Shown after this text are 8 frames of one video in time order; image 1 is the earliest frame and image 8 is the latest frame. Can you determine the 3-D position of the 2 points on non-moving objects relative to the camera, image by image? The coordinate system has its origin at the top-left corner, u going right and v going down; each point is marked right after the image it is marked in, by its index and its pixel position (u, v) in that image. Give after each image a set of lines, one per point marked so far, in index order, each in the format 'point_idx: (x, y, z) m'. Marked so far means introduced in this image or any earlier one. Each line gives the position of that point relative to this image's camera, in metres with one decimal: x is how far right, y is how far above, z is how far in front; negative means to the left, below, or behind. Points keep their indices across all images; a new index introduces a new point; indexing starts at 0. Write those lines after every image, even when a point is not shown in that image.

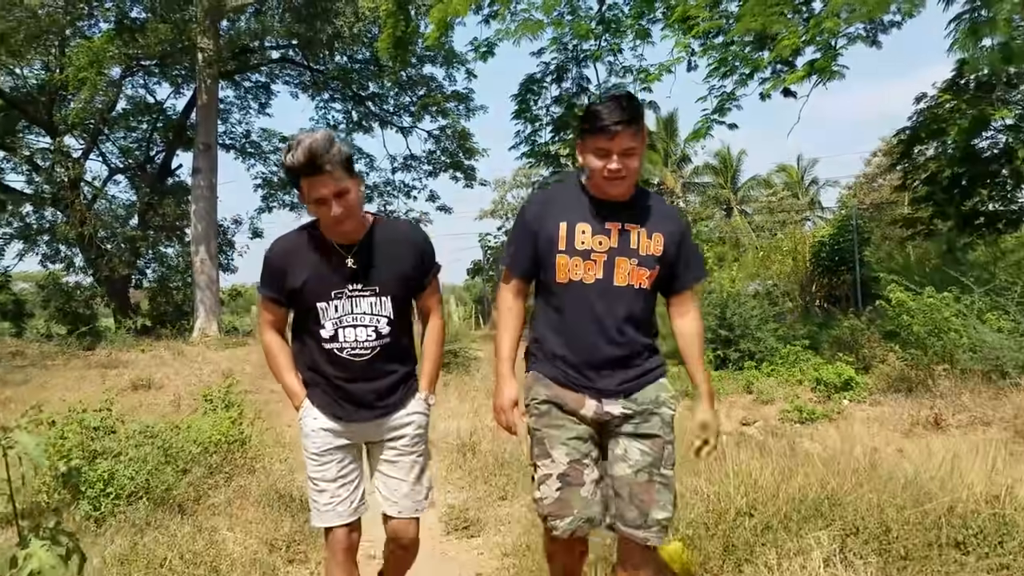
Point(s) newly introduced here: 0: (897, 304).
0: (+3.0, -0.1, +7.0) m
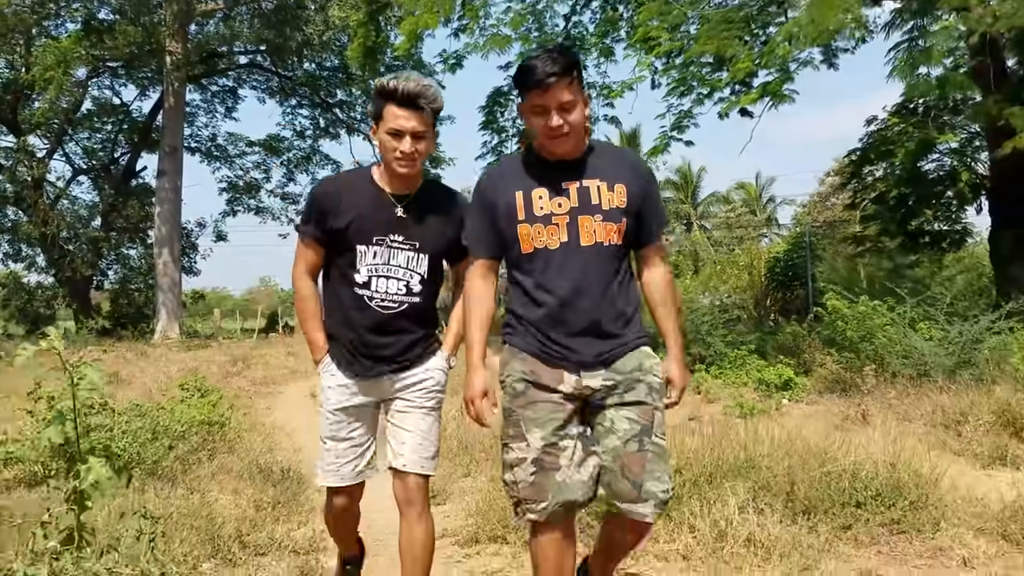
0: (+2.7, -0.2, +7.4) m
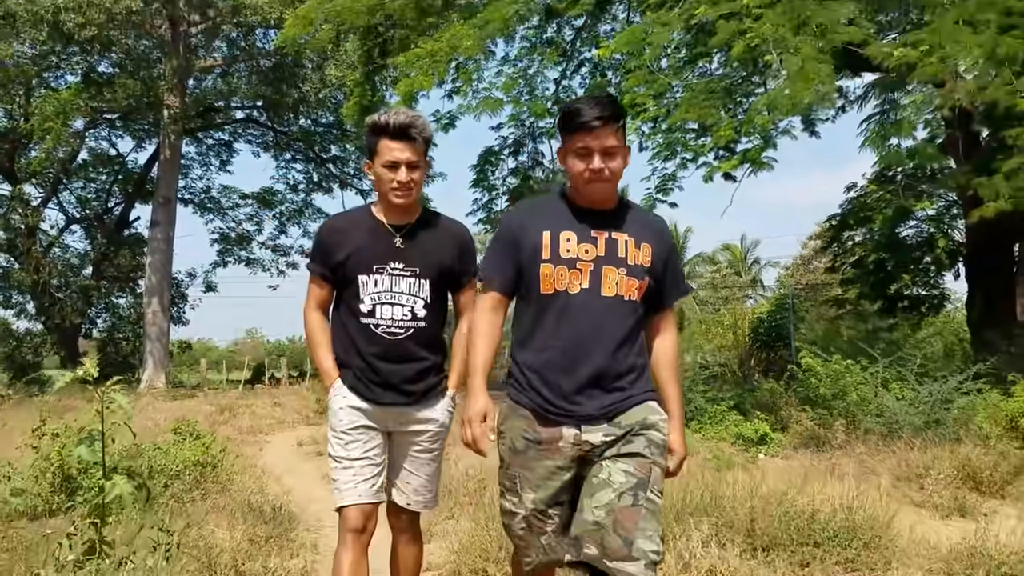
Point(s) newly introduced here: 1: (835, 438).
0: (+2.6, -0.7, +7.7) m
1: (+2.3, -1.1, +6.3) m
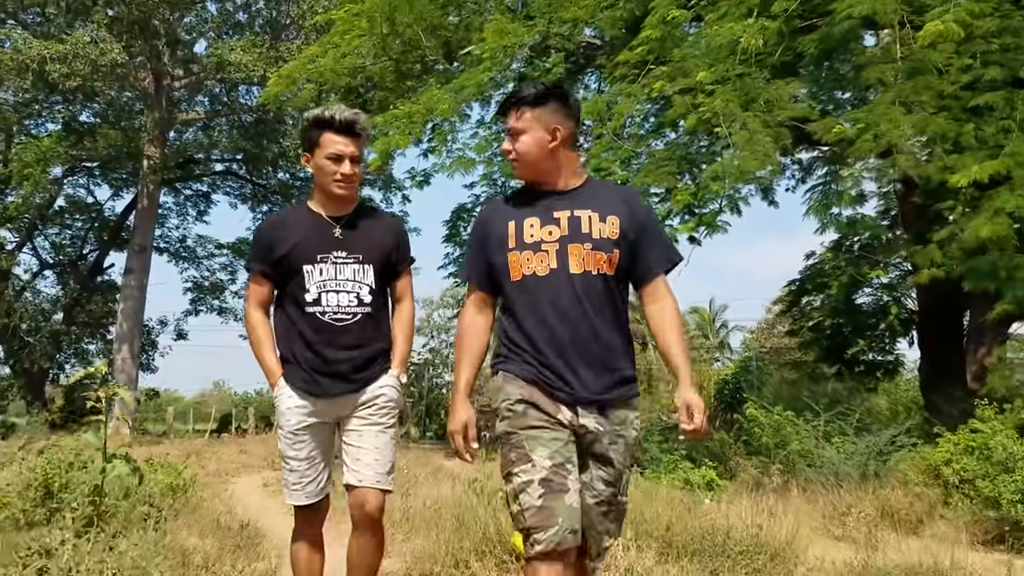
0: (+2.2, -1.2, +8.1) m
1: (+2.0, -1.5, +6.6) m
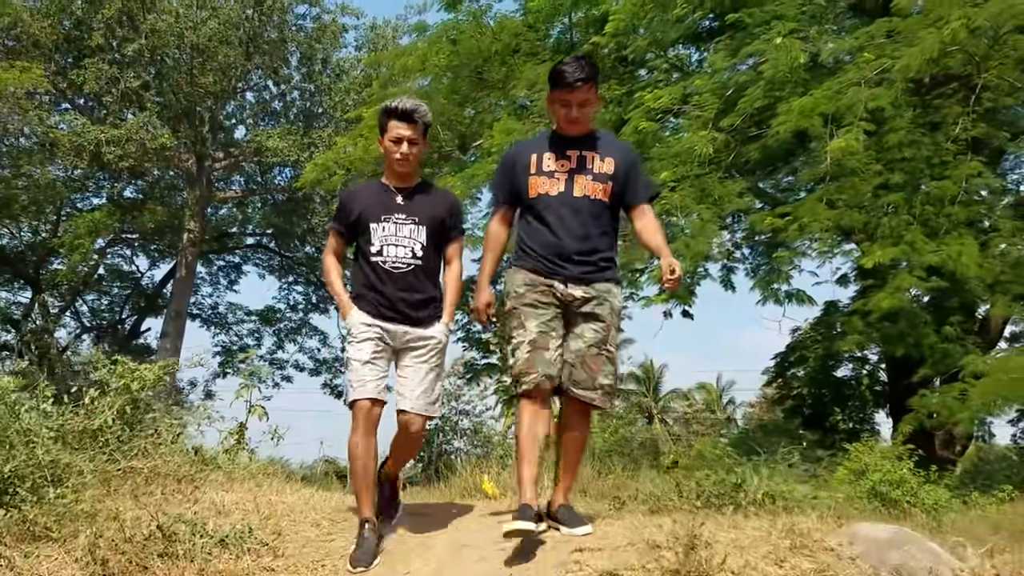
0: (+2.1, -1.9, +9.6) m
1: (+1.9, -2.0, +8.2) m
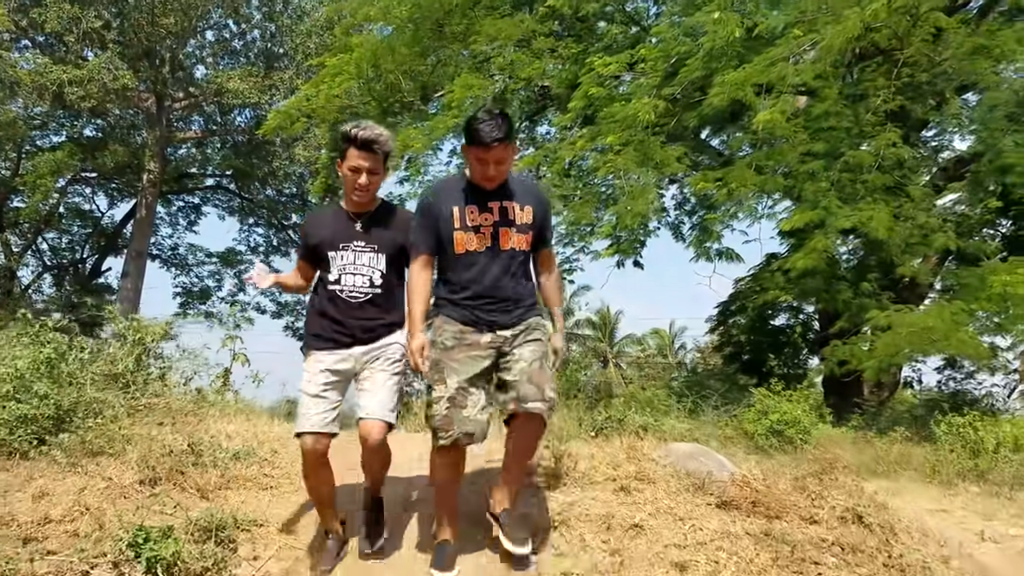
0: (+1.6, -1.4, +10.6) m
1: (+1.3, -1.6, +9.1) m
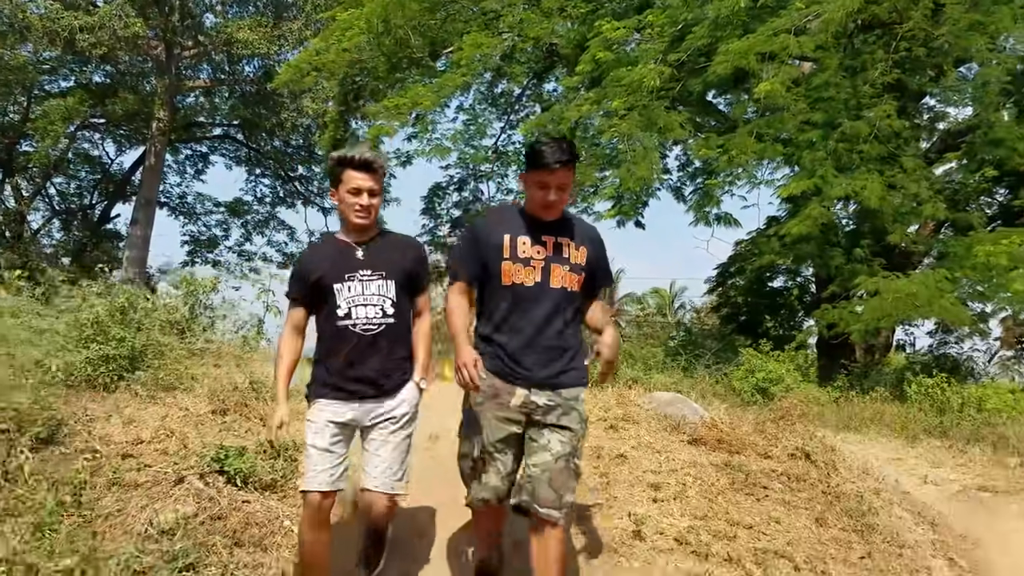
0: (+1.6, -0.9, +11.1) m
1: (+1.4, -1.2, +9.7) m
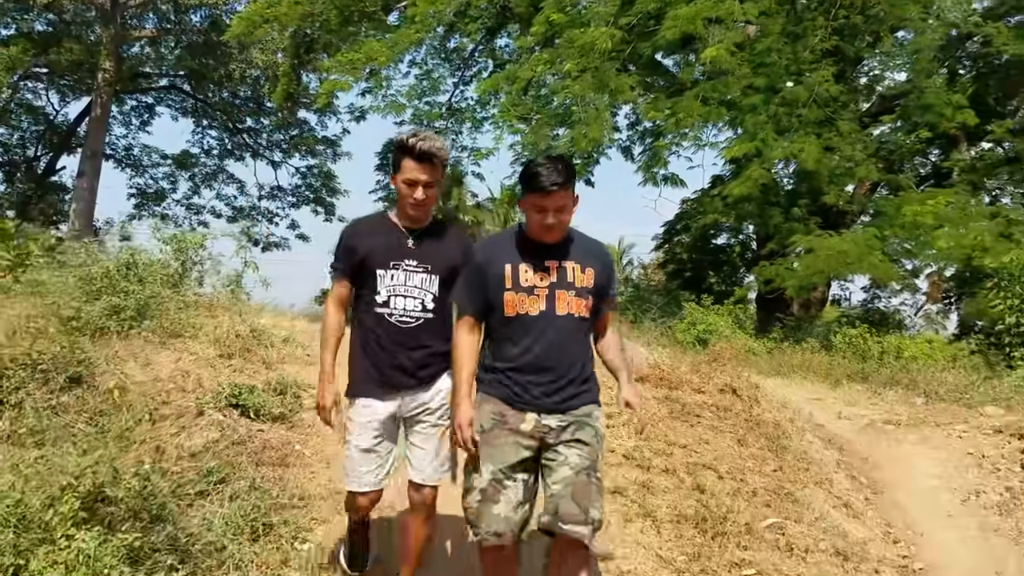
0: (+1.0, -0.3, +11.7) m
1: (+0.9, -0.7, +10.2) m
